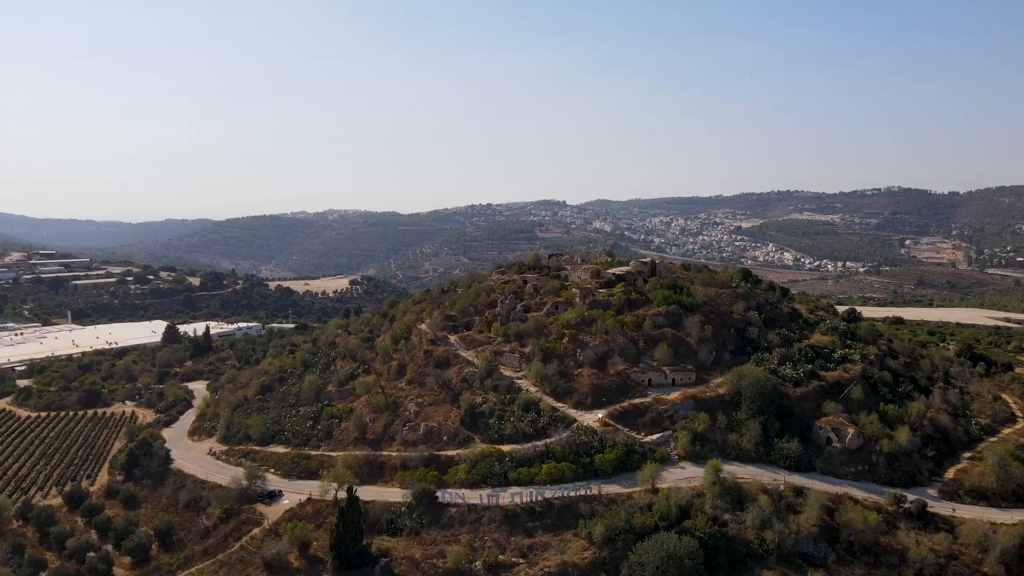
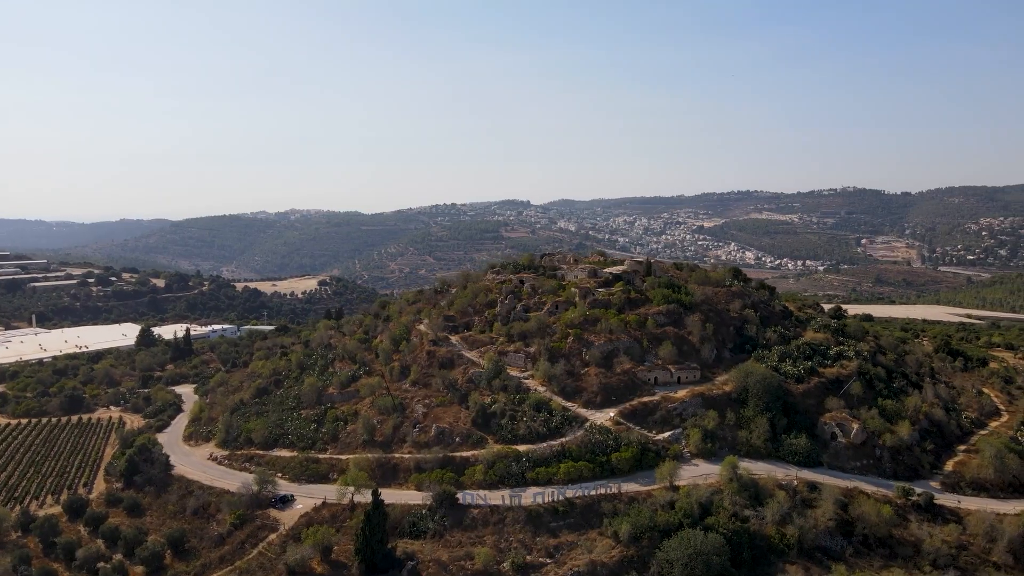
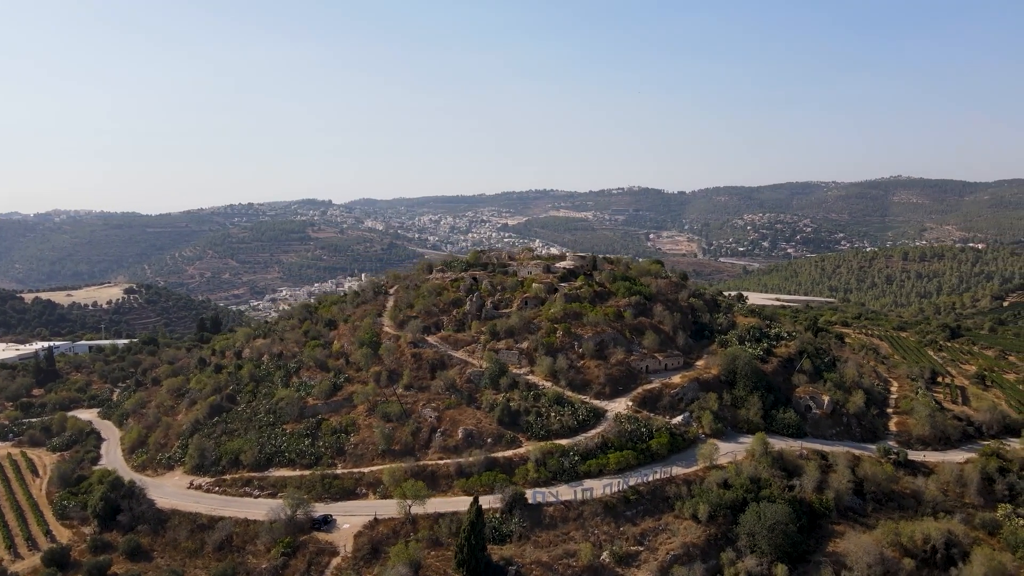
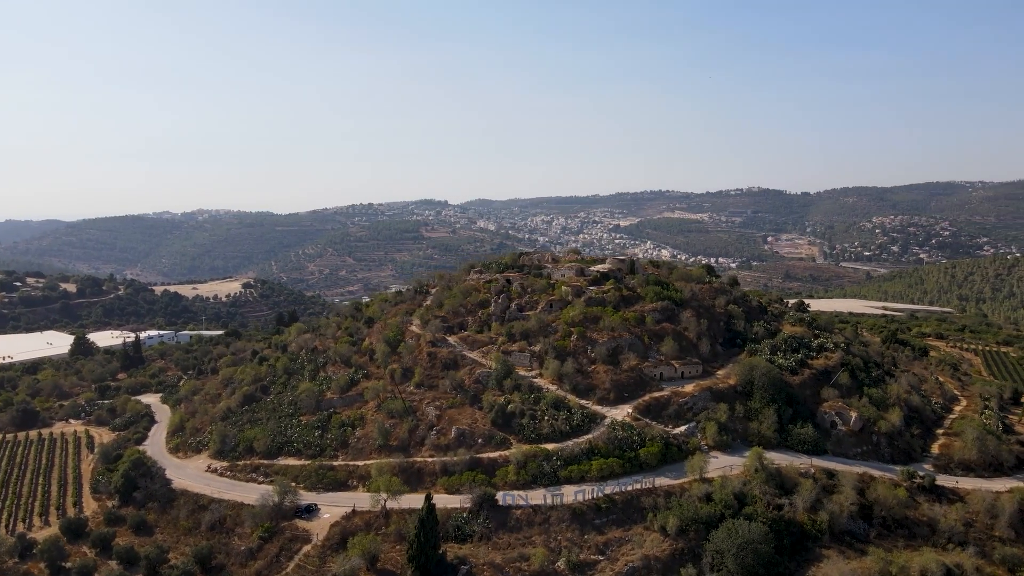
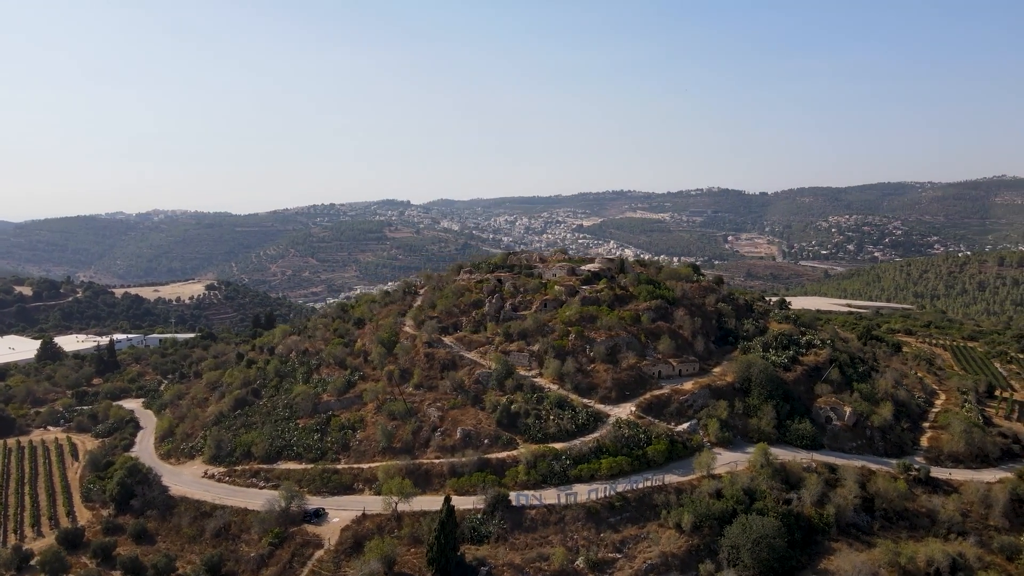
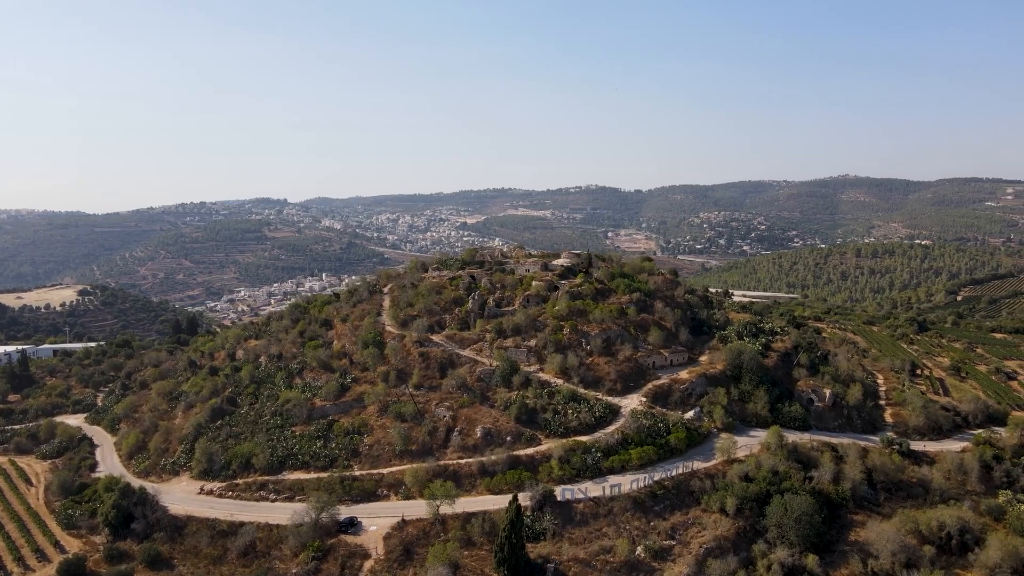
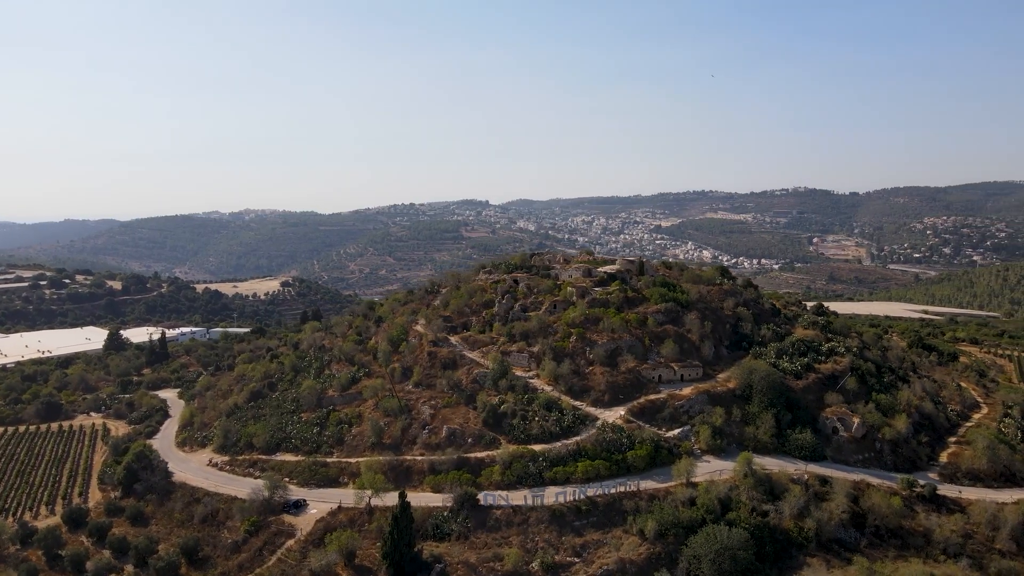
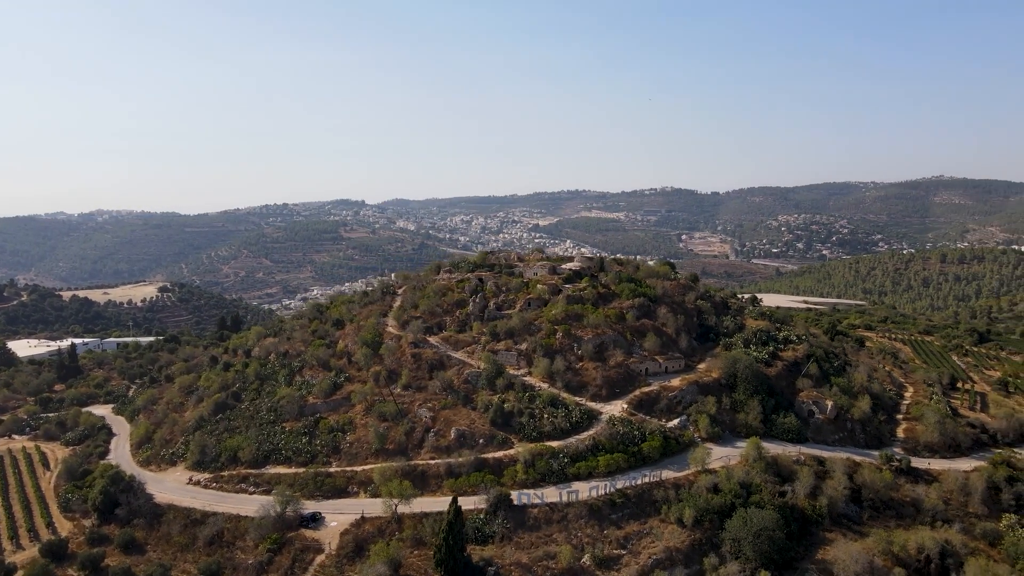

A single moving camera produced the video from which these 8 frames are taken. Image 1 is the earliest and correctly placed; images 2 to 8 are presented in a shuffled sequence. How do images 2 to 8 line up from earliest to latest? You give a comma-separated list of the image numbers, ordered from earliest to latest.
2, 7, 4, 5, 8, 3, 6
